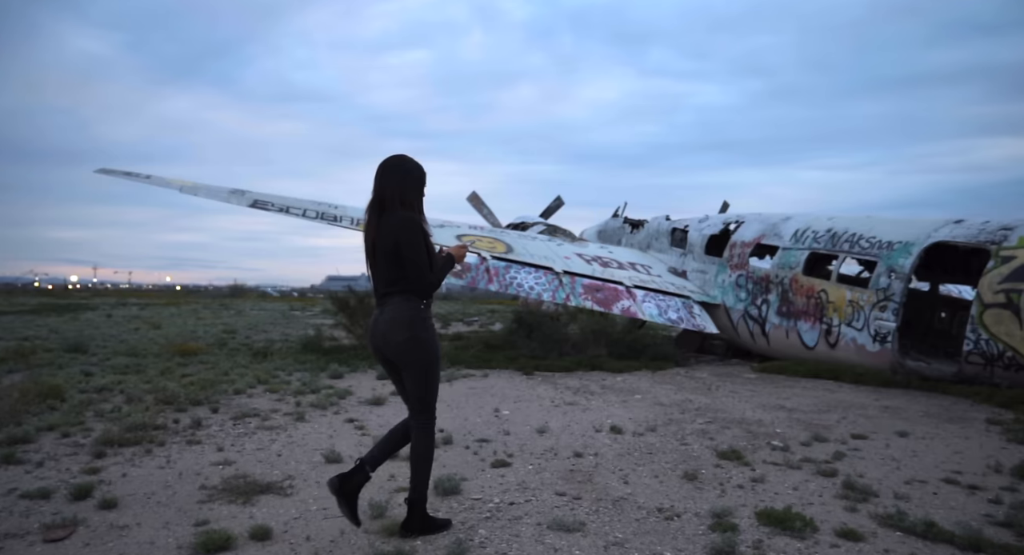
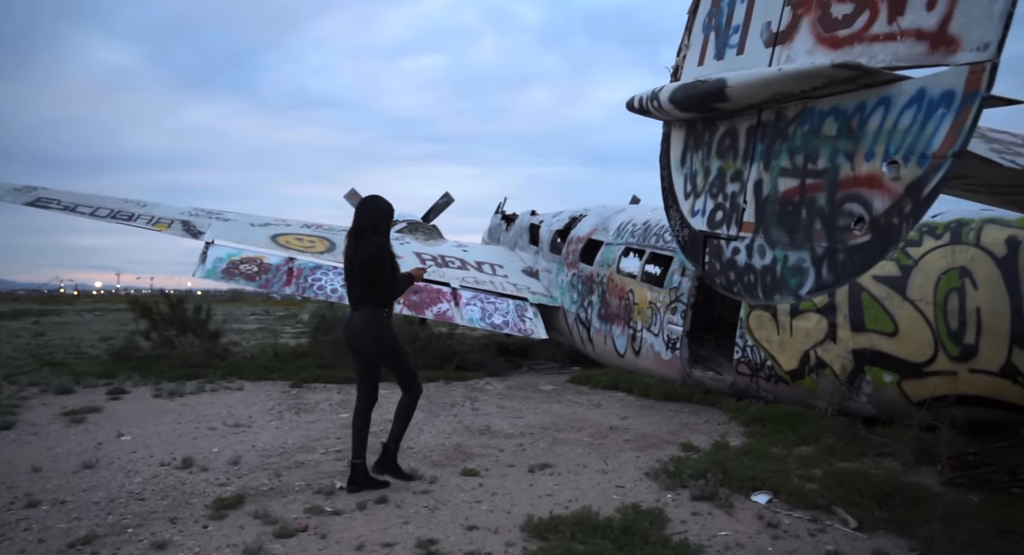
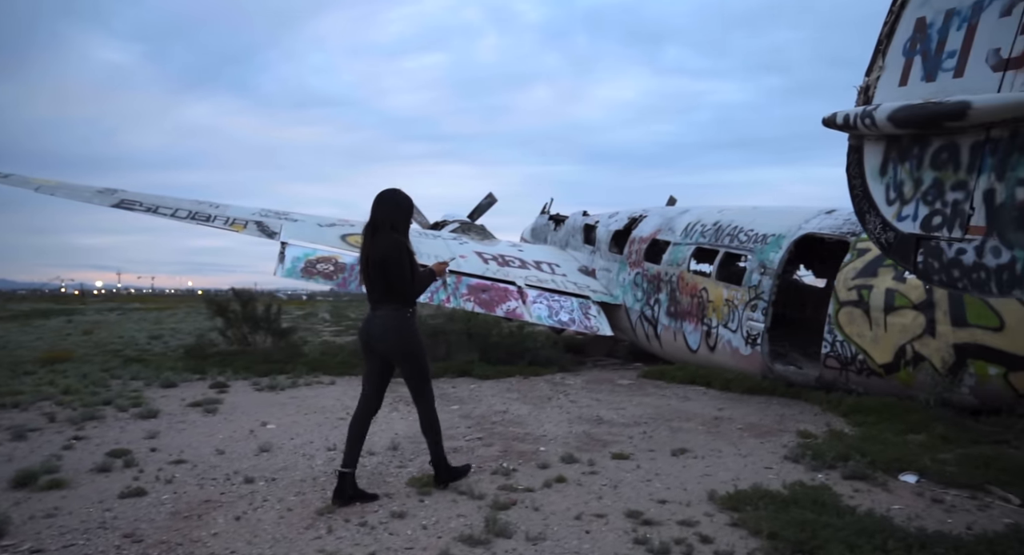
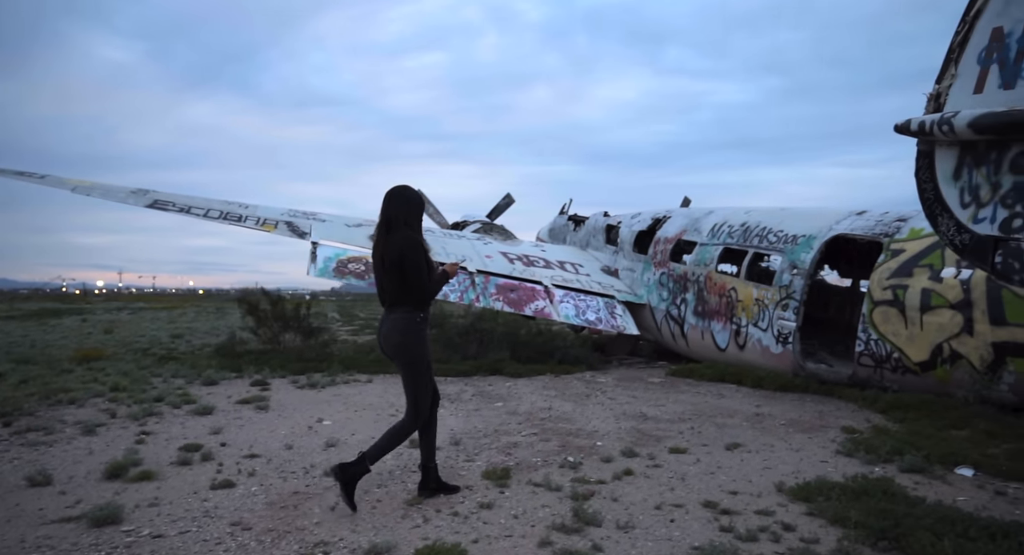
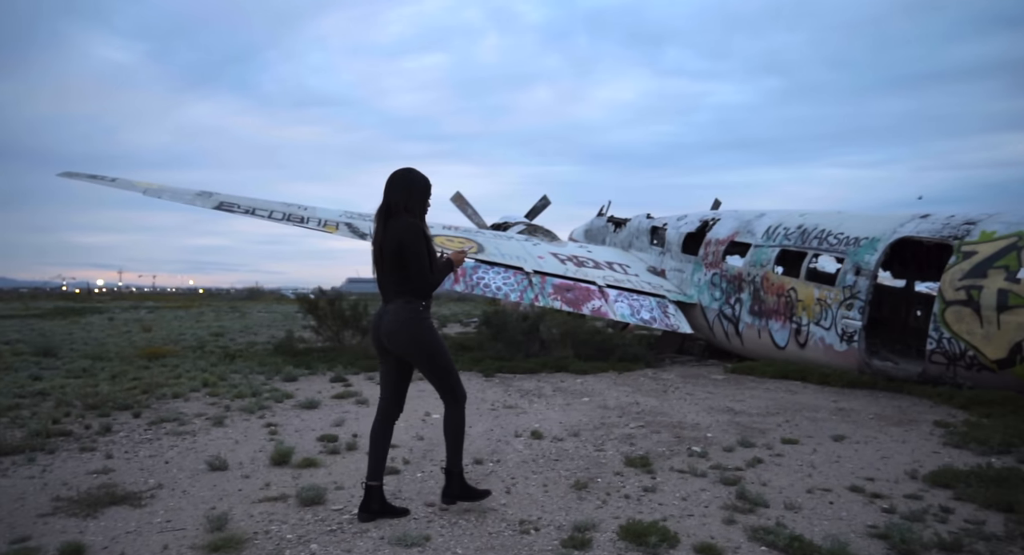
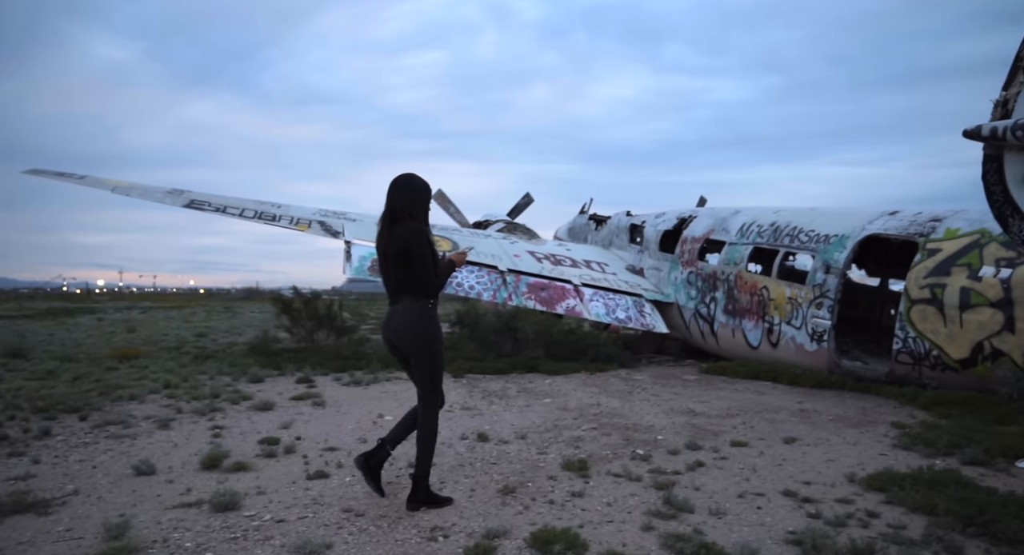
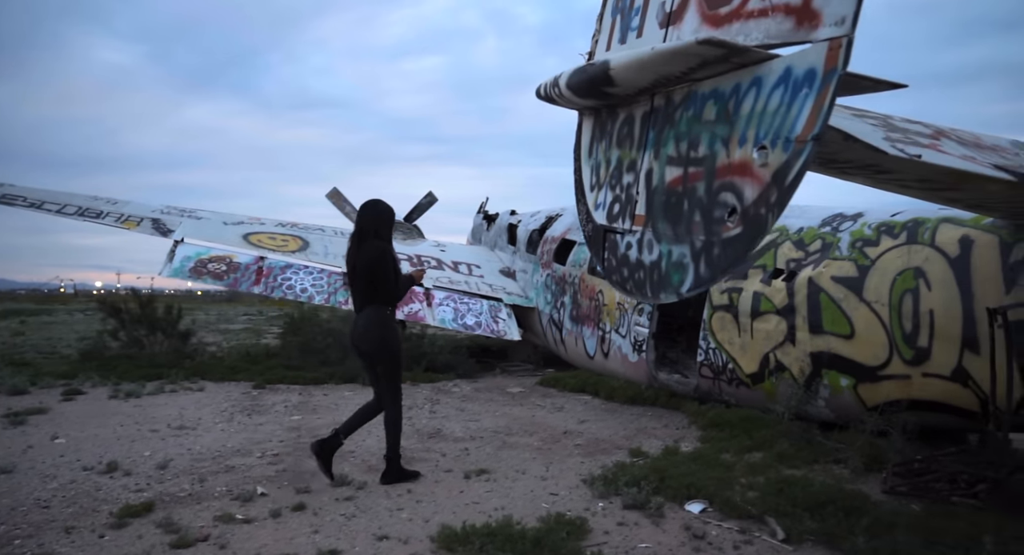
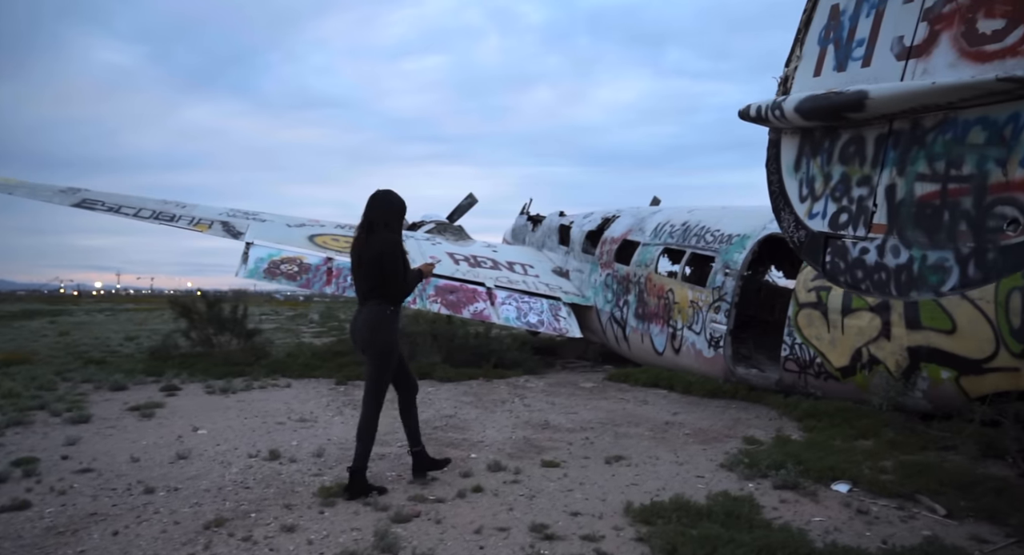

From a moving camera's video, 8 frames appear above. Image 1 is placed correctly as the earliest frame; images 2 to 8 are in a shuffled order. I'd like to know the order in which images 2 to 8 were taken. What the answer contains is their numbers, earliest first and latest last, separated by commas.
5, 6, 4, 3, 8, 2, 7
